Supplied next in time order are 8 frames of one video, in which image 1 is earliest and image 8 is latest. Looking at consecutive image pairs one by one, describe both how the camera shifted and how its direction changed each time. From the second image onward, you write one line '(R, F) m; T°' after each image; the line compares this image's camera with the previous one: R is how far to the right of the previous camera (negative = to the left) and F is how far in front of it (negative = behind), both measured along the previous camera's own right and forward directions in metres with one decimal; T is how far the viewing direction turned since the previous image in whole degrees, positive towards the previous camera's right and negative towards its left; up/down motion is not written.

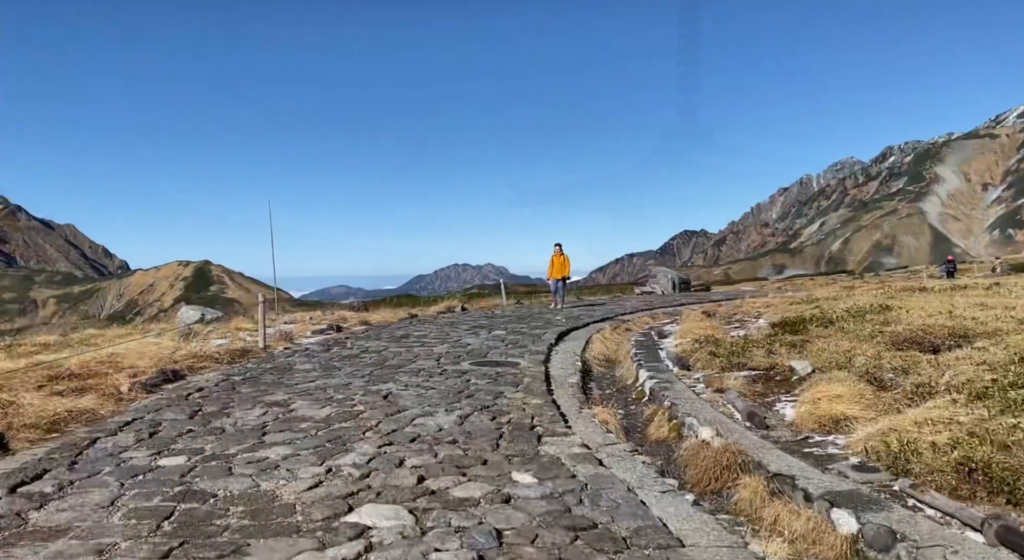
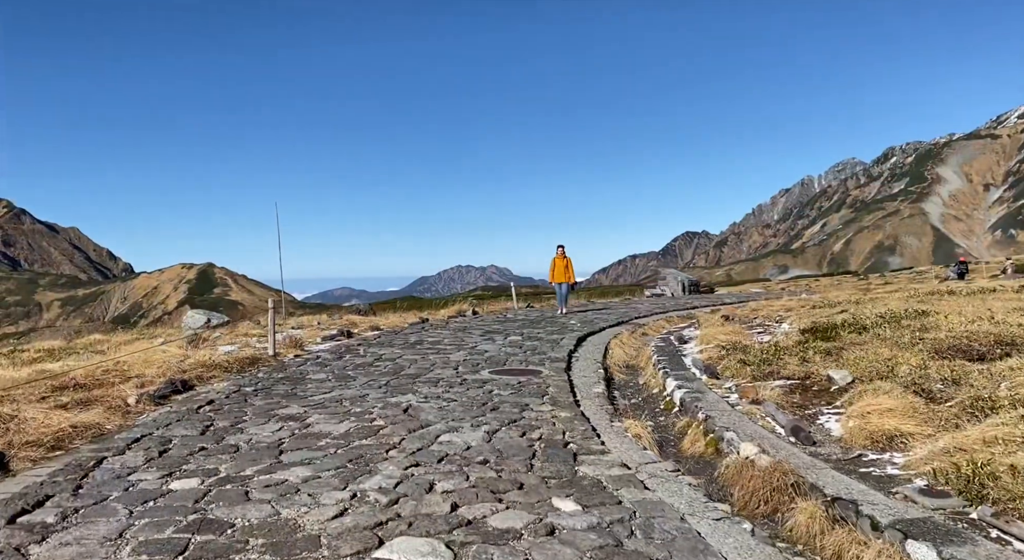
(-0.2, +0.4) m; 0°
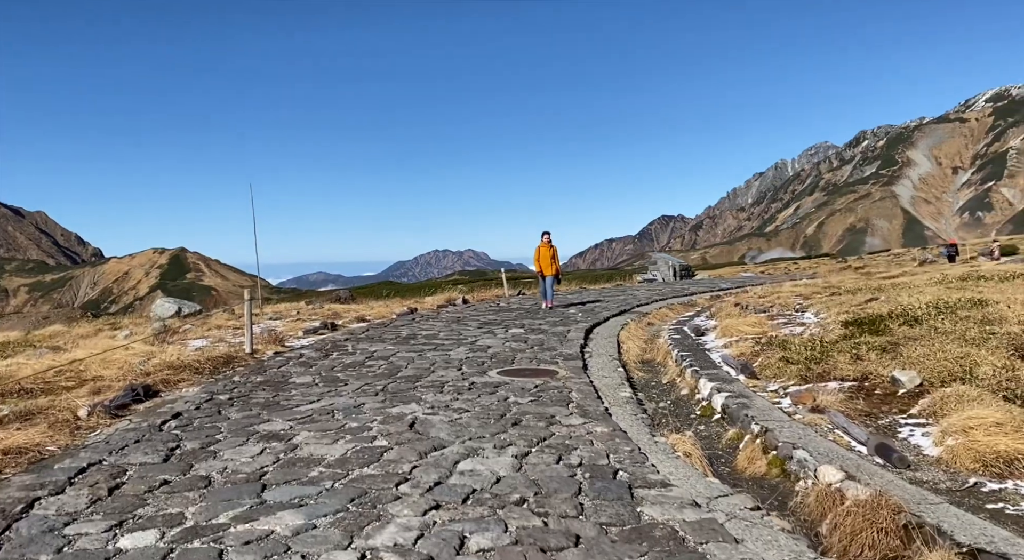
(-0.4, +1.3) m; +2°
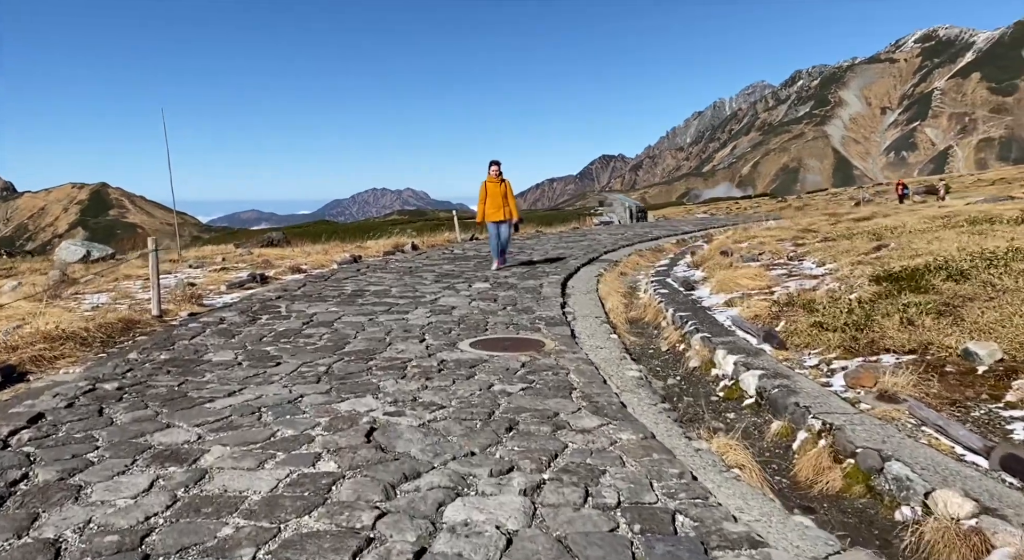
(-0.3, +1.9) m; +4°
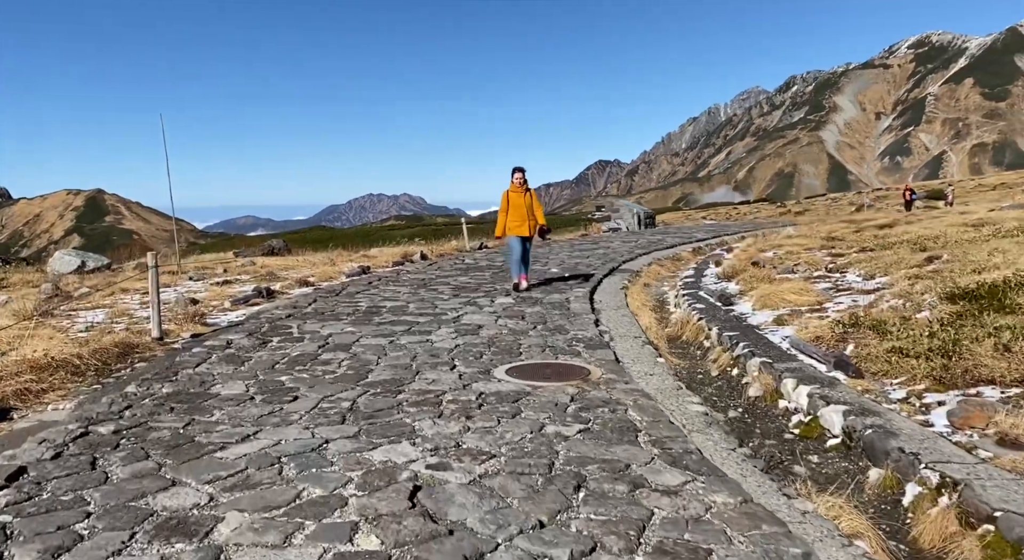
(-0.4, +0.8) m; 0°
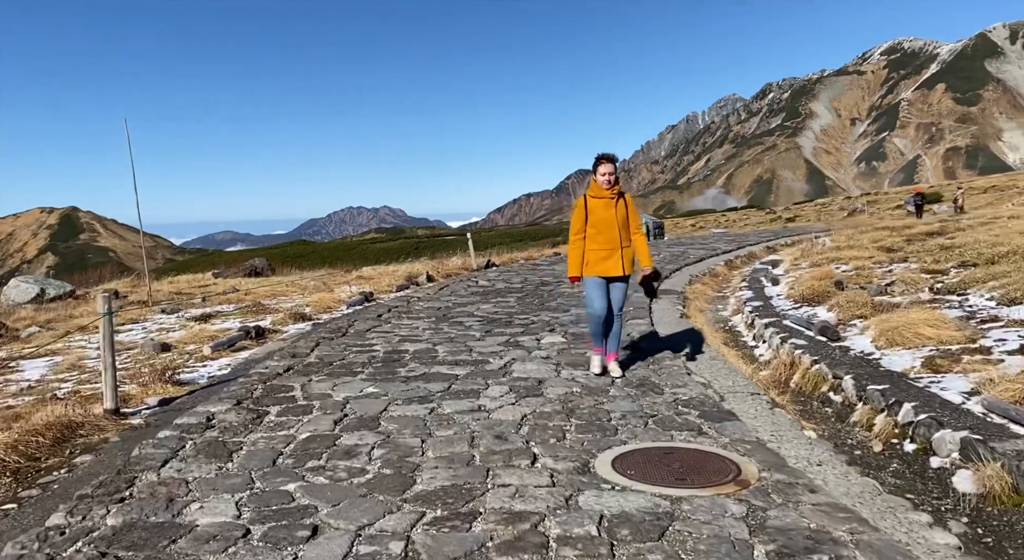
(-0.8, +2.3) m; +1°
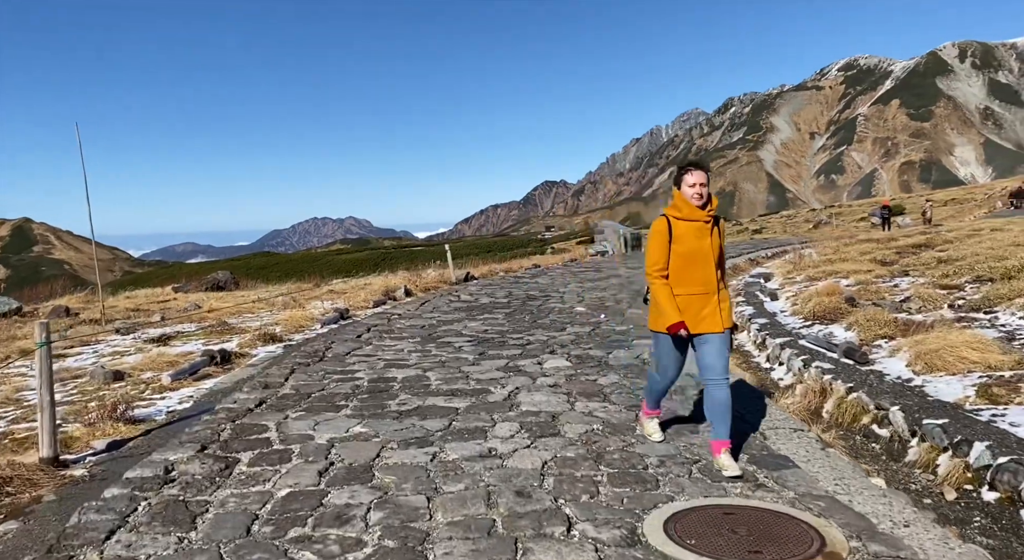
(-0.3, +0.9) m; +2°
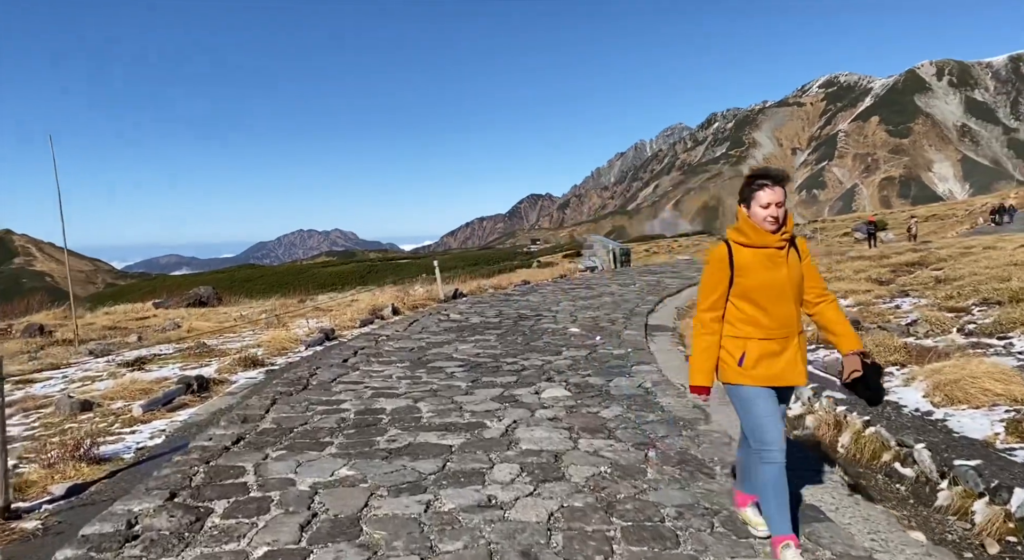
(-0.1, +0.5) m; +1°
